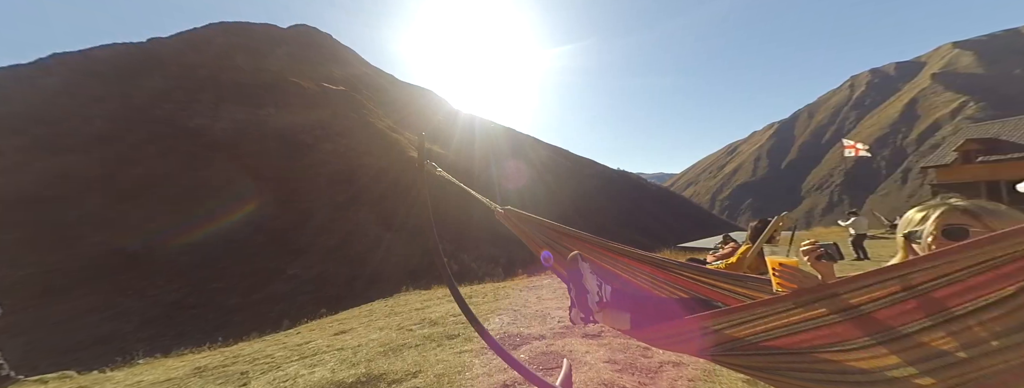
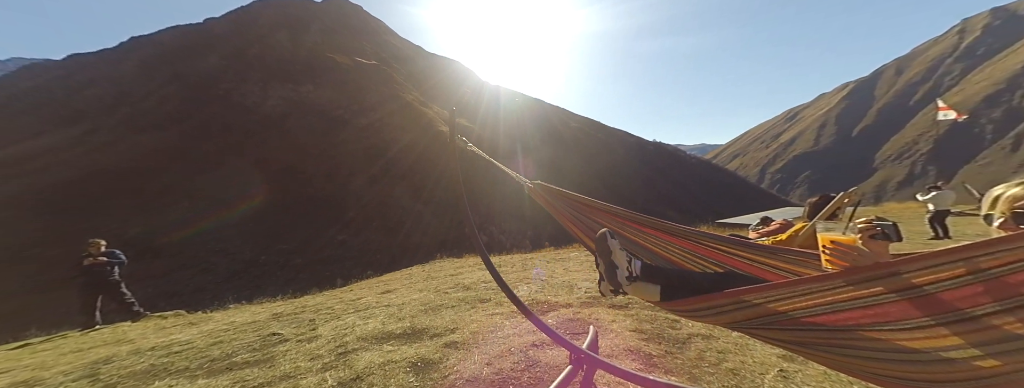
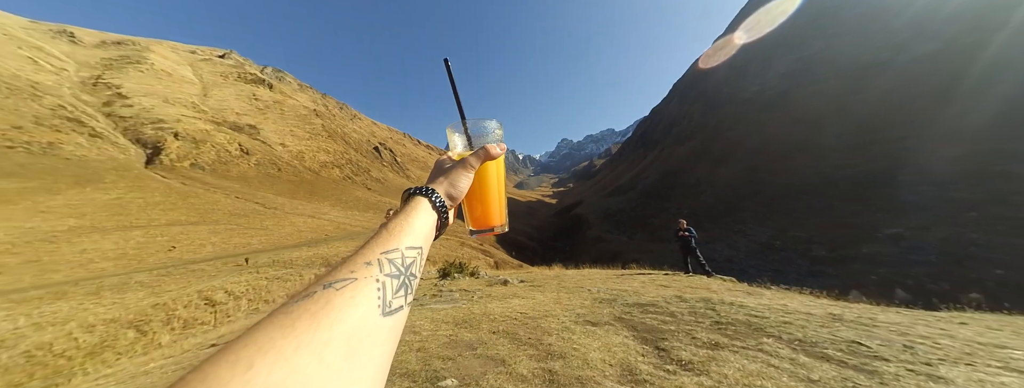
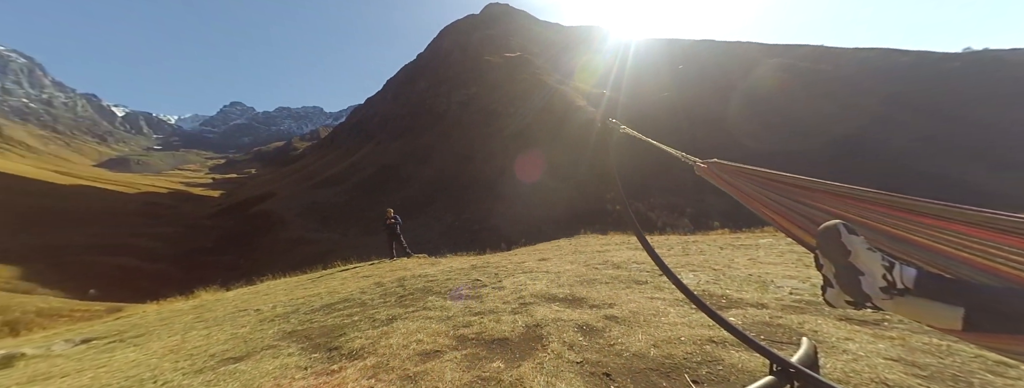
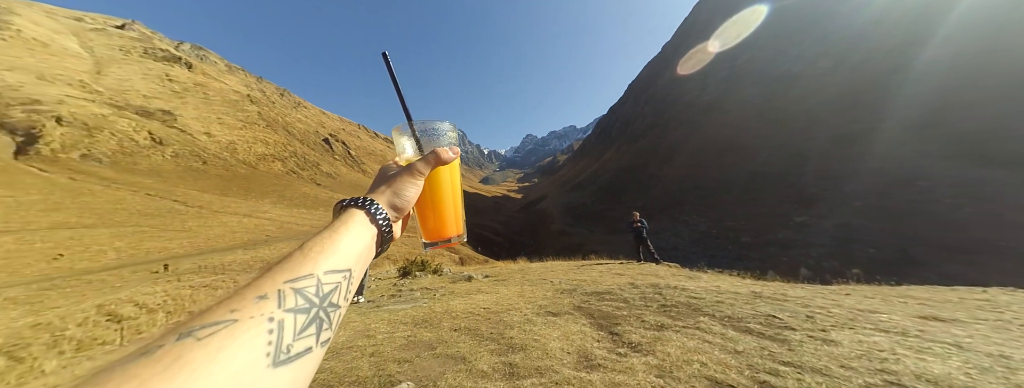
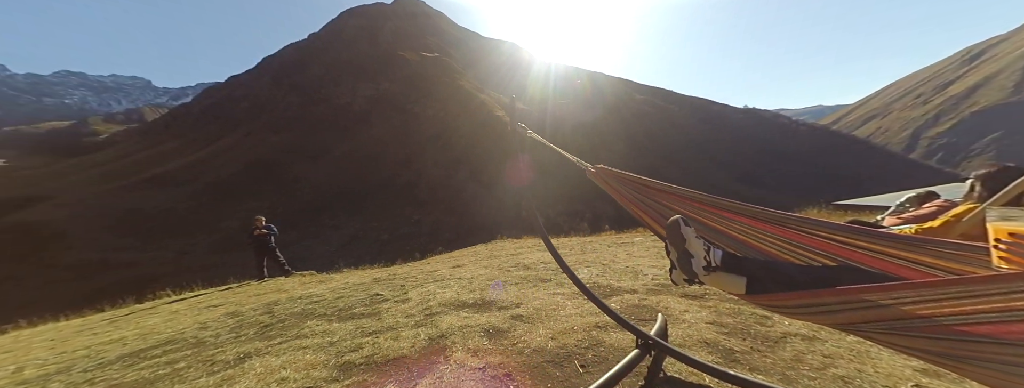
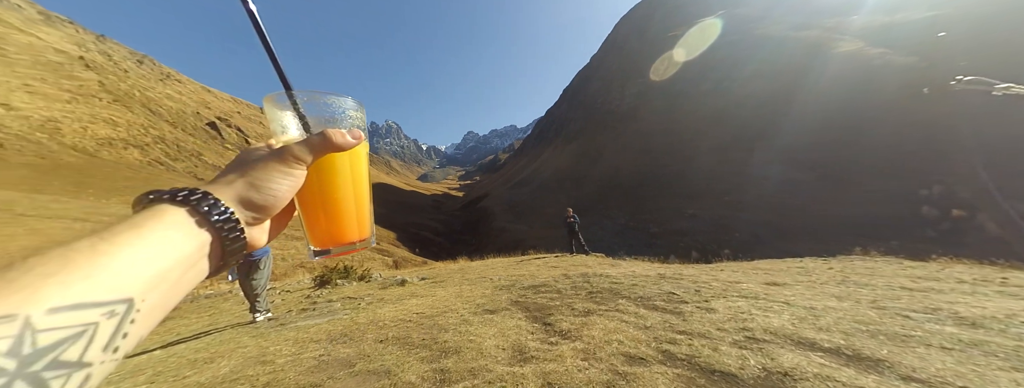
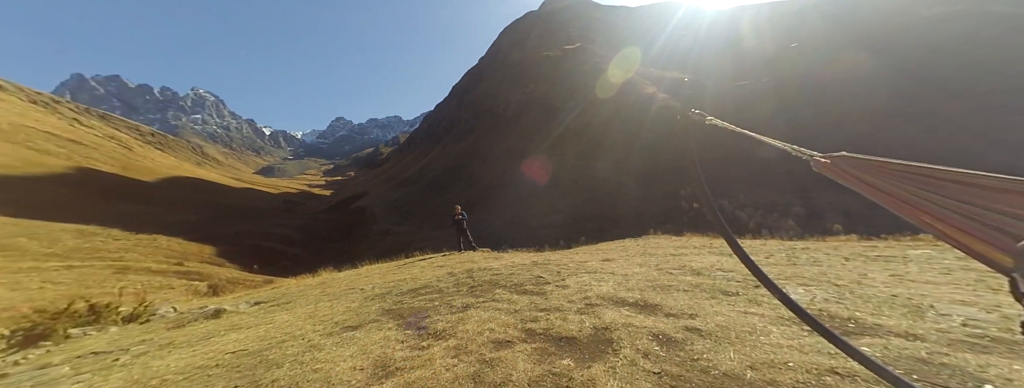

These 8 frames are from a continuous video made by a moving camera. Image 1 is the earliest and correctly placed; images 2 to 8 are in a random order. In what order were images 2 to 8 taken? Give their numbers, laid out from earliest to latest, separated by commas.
2, 6, 4, 8, 7, 5, 3
